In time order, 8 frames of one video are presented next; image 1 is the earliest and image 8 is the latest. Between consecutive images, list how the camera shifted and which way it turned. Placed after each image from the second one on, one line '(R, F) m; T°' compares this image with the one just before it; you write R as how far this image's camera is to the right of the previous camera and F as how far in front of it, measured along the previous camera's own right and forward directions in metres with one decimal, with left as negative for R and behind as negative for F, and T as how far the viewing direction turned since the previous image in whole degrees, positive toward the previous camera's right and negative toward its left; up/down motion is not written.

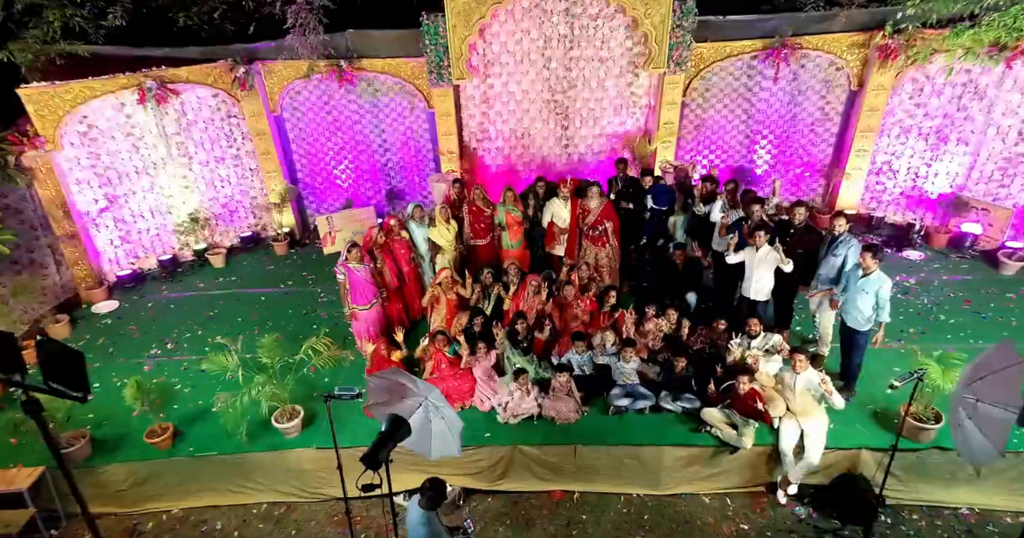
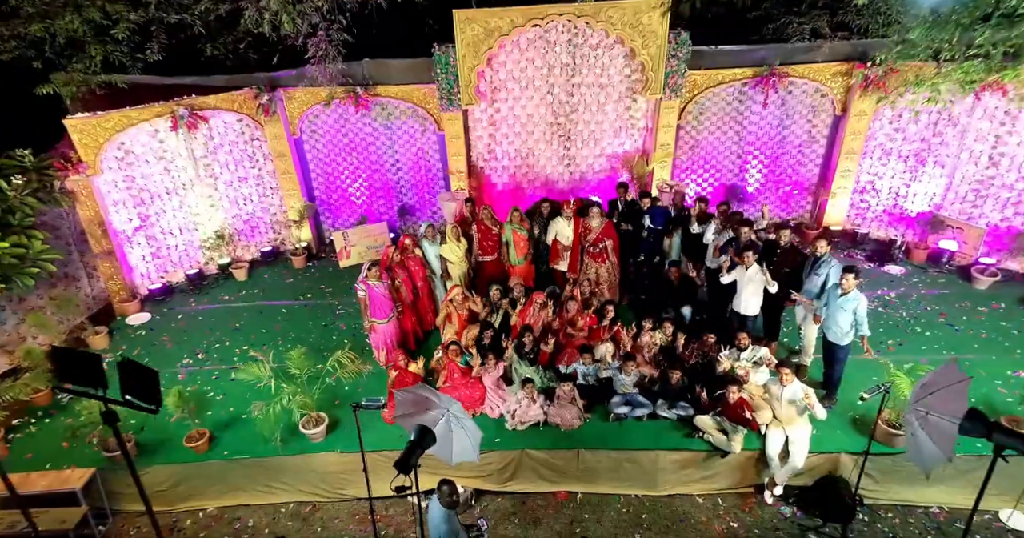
(-0.1, -0.4) m; 0°
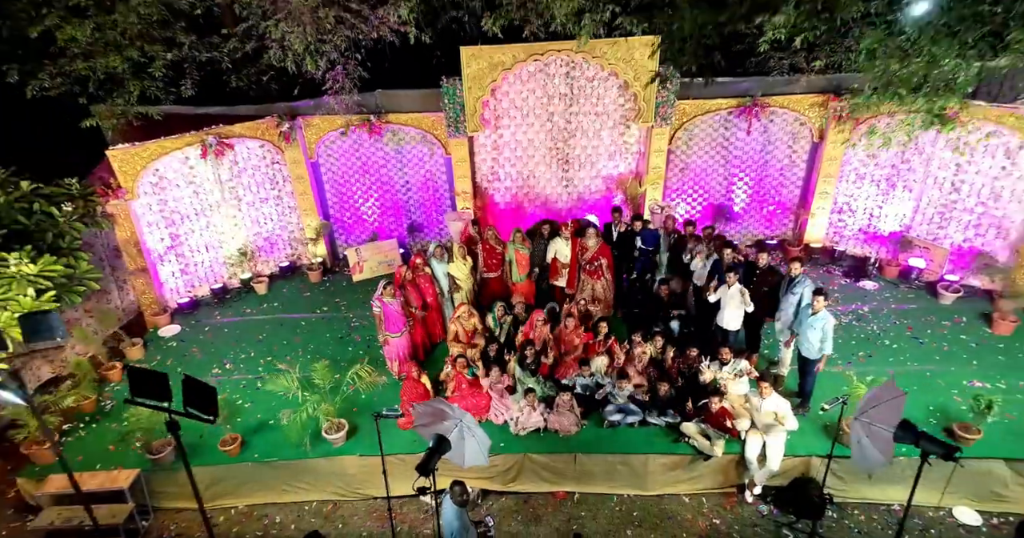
(0.0, -0.5) m; 0°
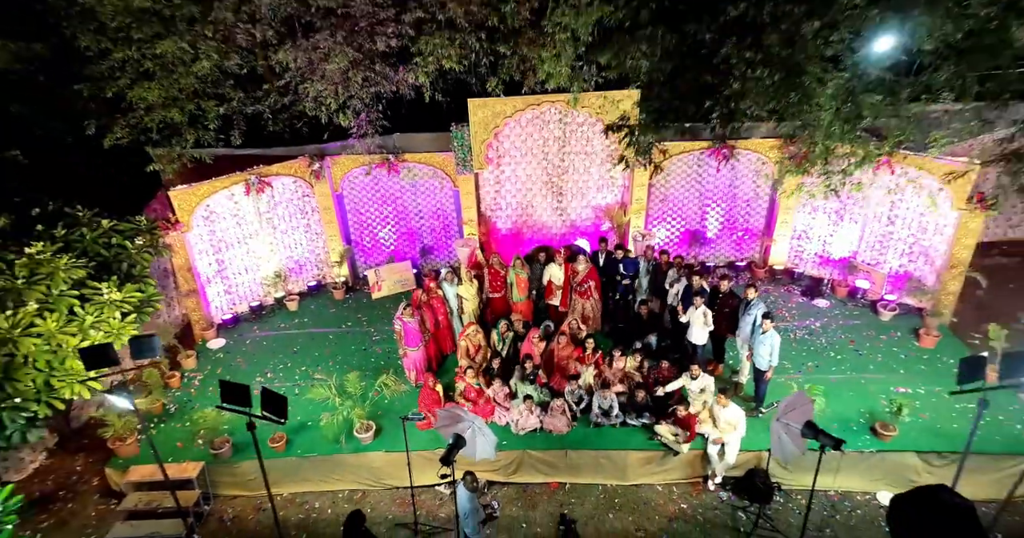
(0.0, -1.1) m; 0°
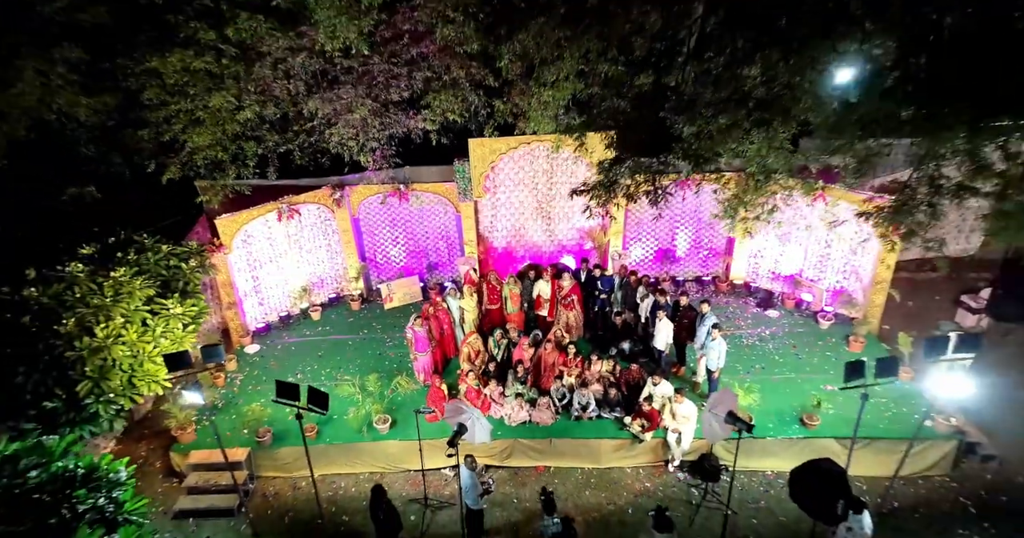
(+0.1, -1.3) m; 0°
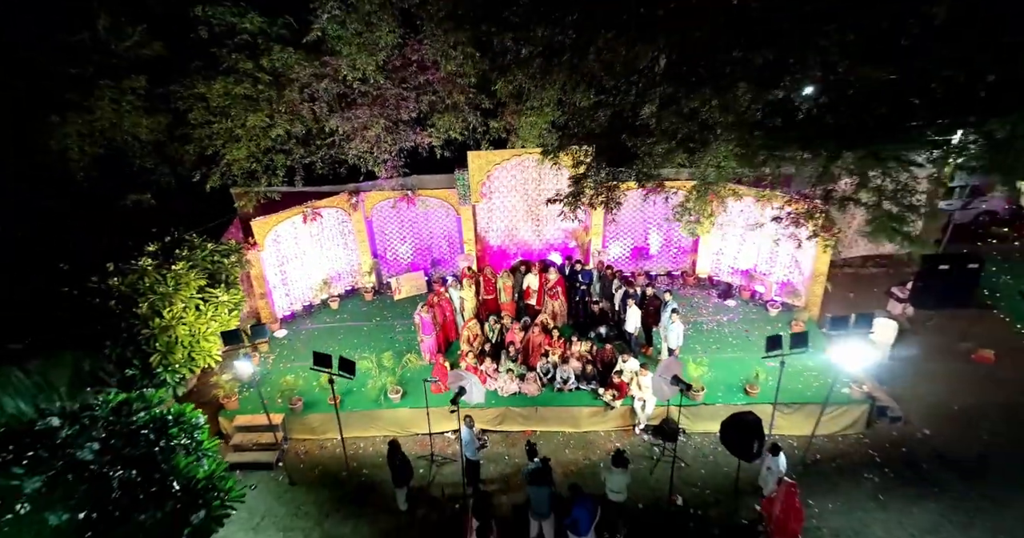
(+0.2, -1.5) m; 0°
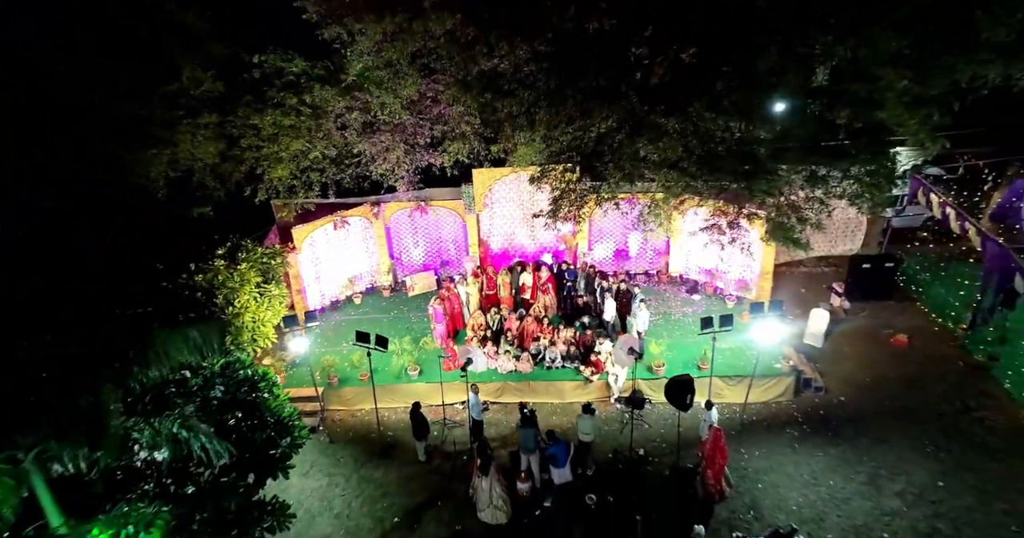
(+0.1, -2.1) m; 0°
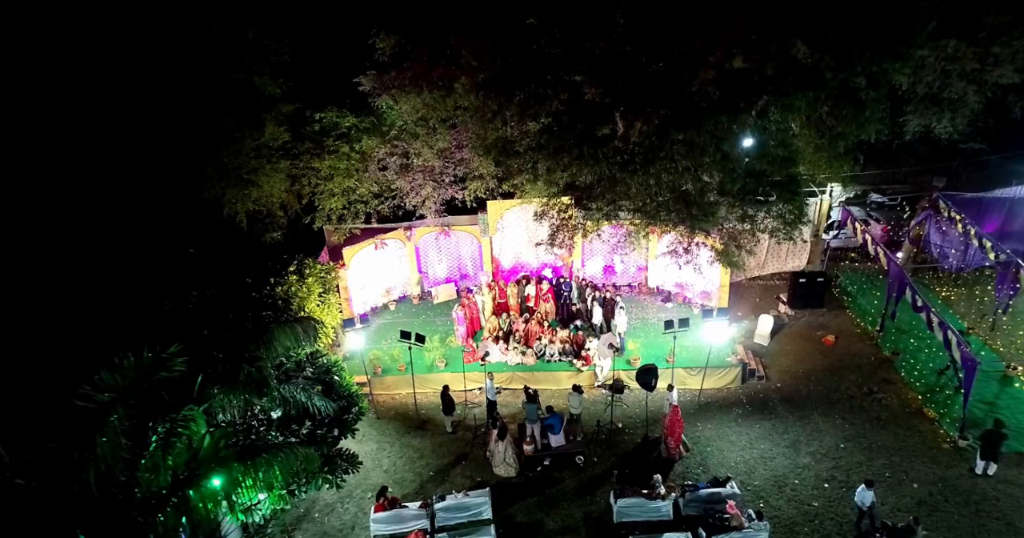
(-0.1, -3.0) m; -1°
